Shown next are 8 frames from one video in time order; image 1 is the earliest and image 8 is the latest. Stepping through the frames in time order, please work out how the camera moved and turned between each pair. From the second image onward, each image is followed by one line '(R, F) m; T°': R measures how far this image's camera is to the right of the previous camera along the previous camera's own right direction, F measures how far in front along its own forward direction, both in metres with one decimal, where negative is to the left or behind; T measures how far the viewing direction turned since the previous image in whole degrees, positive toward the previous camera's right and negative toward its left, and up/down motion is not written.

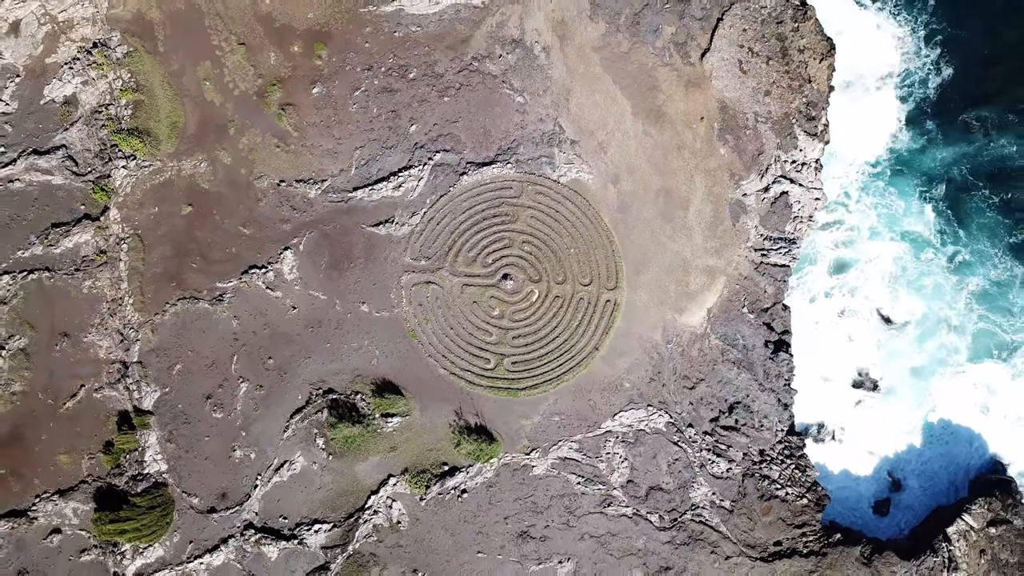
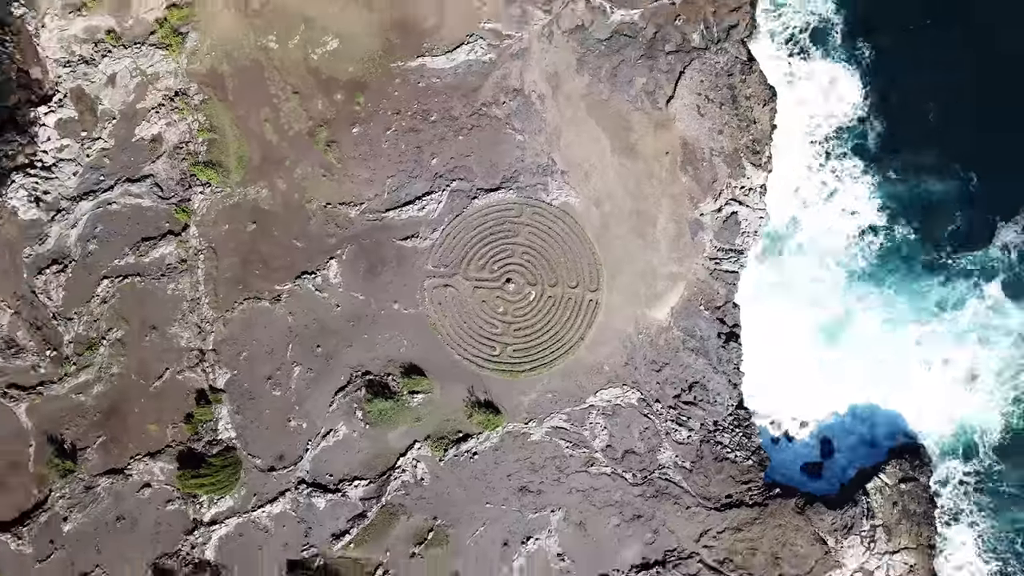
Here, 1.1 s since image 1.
(+0.1, -3.1) m; 0°
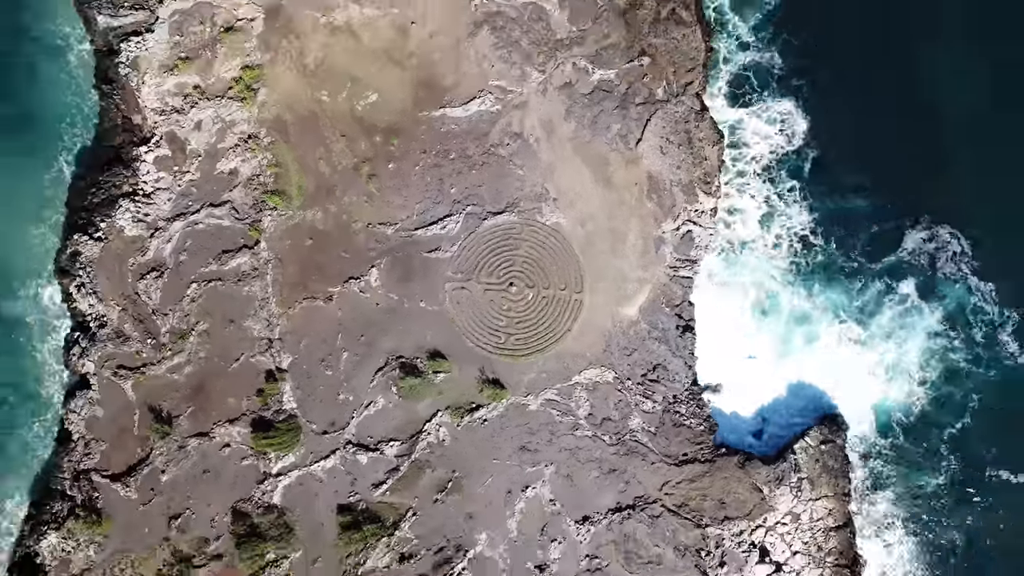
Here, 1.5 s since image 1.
(+0.1, -4.3) m; 0°
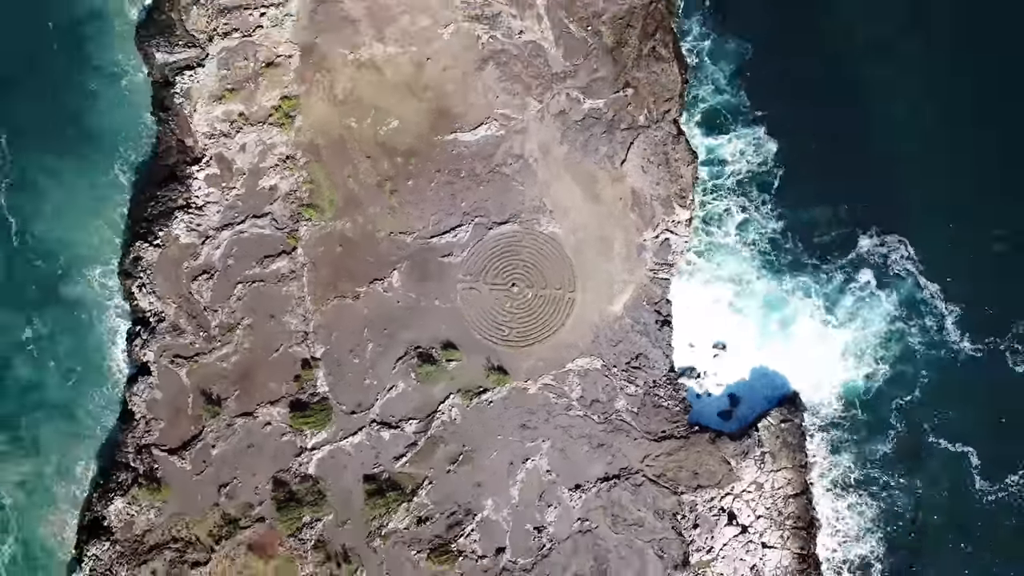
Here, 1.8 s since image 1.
(0.0, -3.2) m; 0°
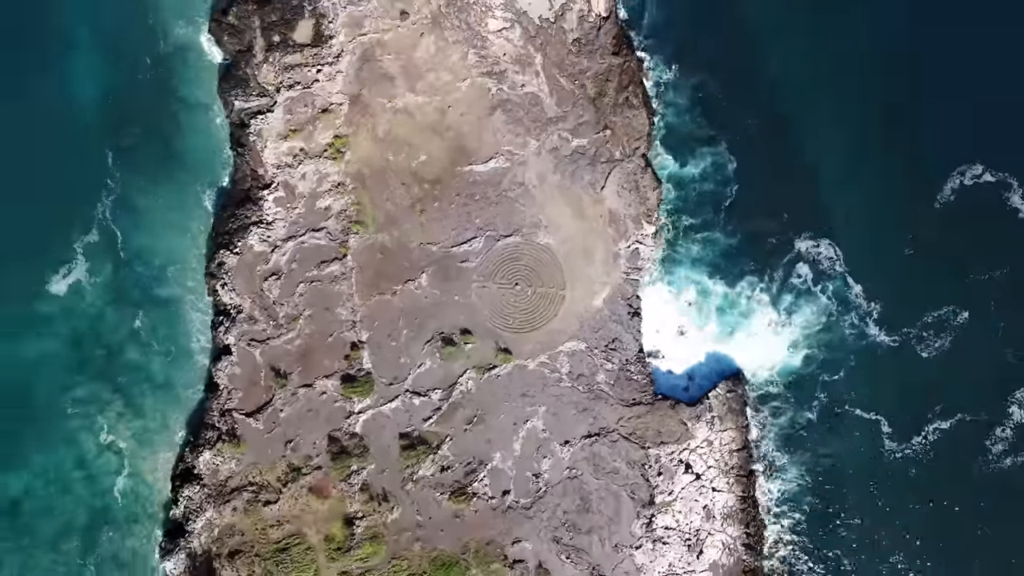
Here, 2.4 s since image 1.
(0.0, -6.4) m; 0°
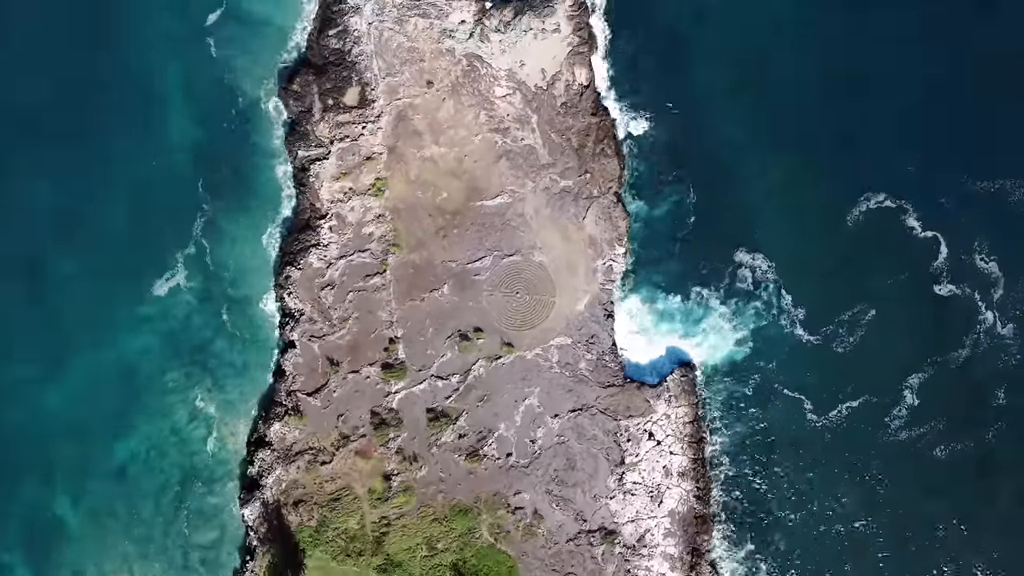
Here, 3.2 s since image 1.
(-0.1, -8.7) m; 0°
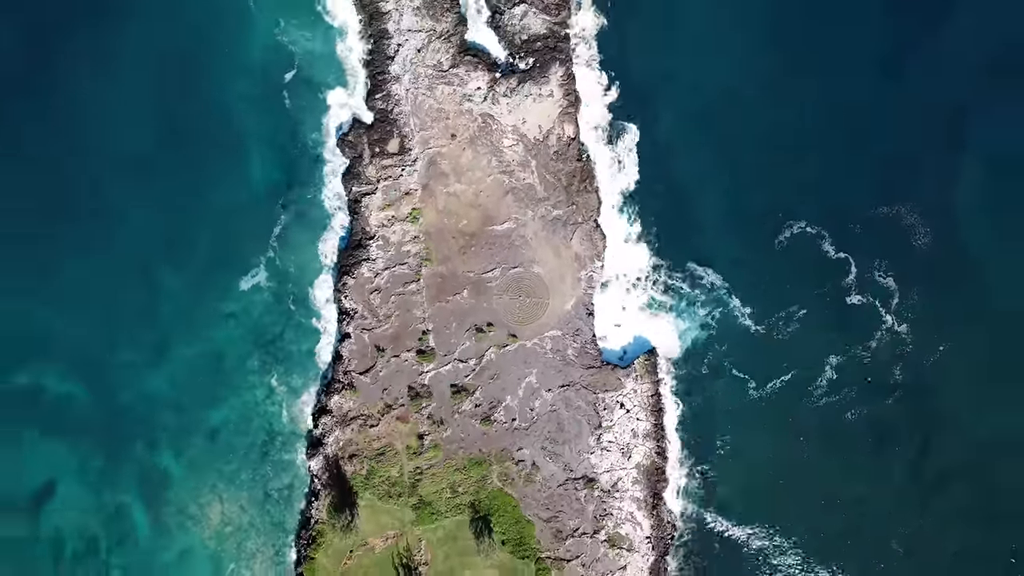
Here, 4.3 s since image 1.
(-0.2, -12.0) m; 0°
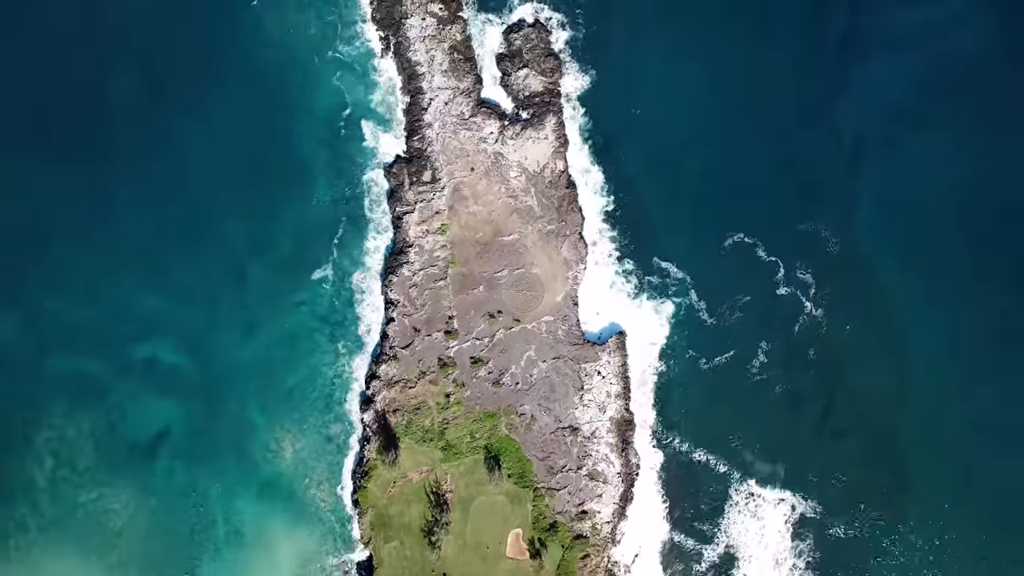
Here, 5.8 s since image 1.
(-0.2, -16.5) m; 0°
